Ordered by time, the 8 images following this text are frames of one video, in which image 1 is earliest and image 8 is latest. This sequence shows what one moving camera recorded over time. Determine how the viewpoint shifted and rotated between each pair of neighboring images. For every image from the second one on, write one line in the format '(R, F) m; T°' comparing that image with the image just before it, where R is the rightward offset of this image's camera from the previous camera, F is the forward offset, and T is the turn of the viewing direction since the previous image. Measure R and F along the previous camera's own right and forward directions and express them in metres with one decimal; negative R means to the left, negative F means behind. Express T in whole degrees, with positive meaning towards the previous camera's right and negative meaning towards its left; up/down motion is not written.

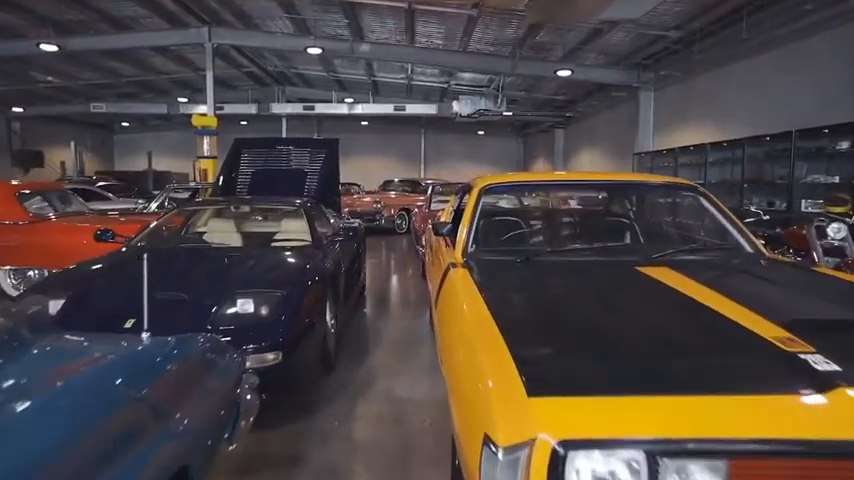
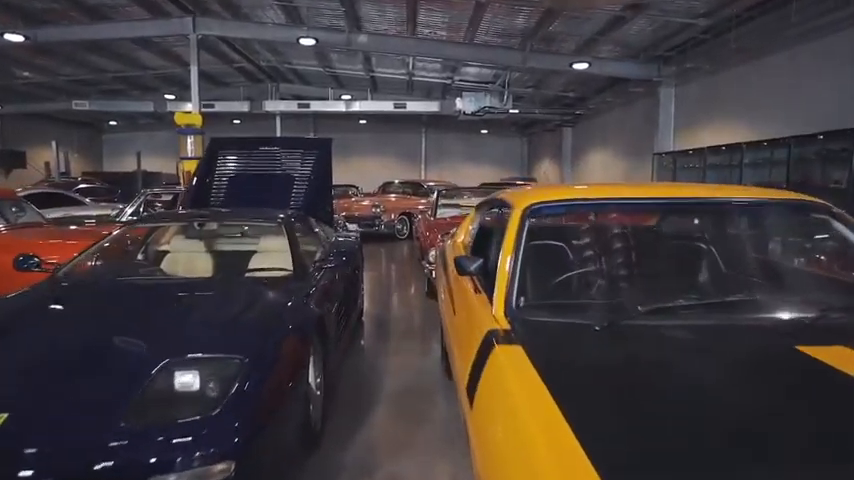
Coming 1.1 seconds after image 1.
(-0.1, +0.7) m; 0°
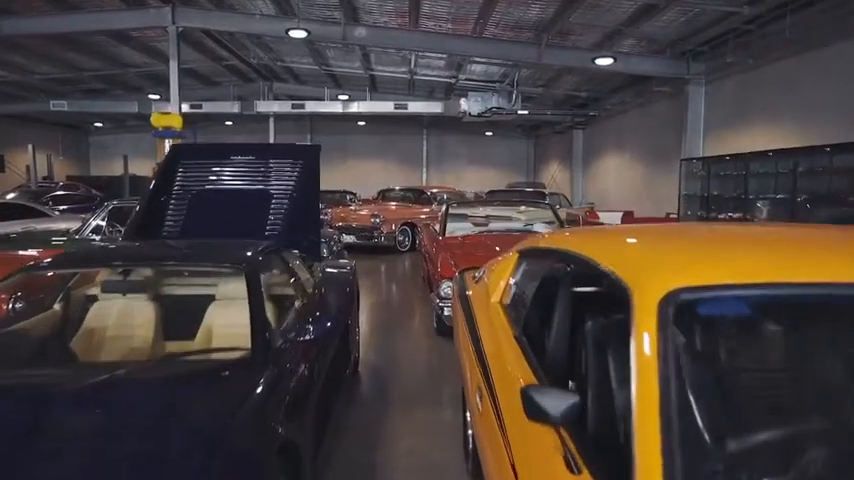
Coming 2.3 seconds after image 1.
(-0.1, +0.8) m; 0°
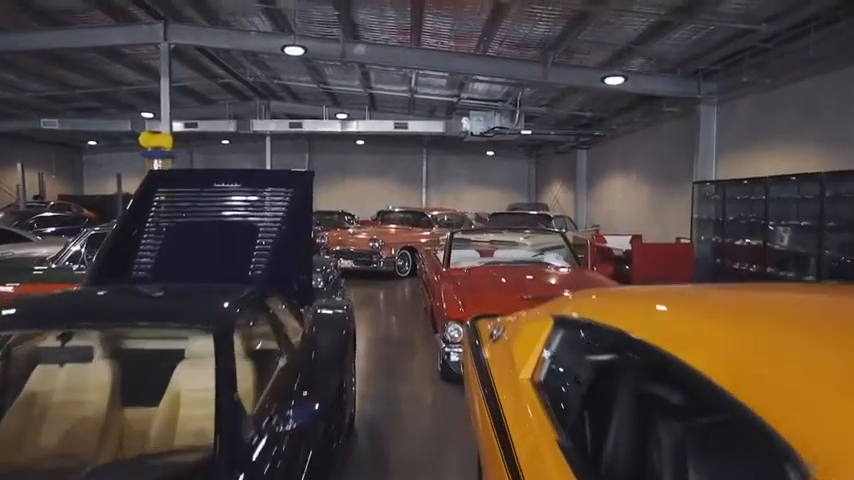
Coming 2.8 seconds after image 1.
(0.0, +0.4) m; 0°
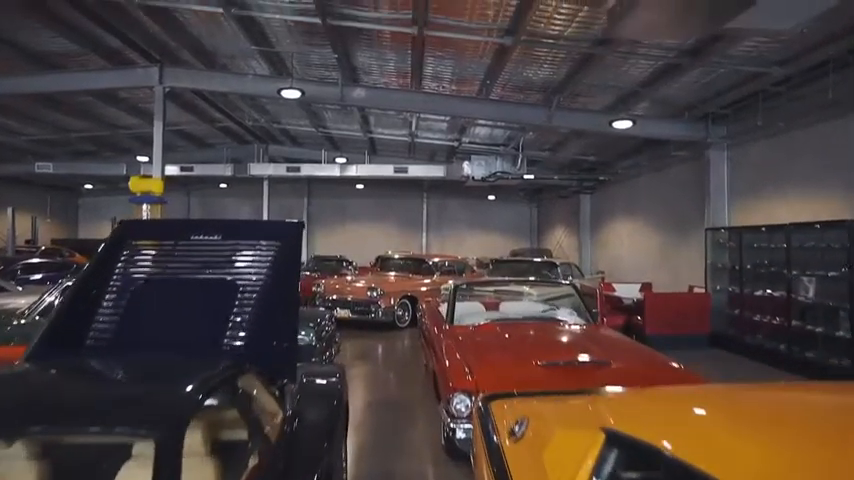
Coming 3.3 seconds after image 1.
(0.0, +0.4) m; 0°
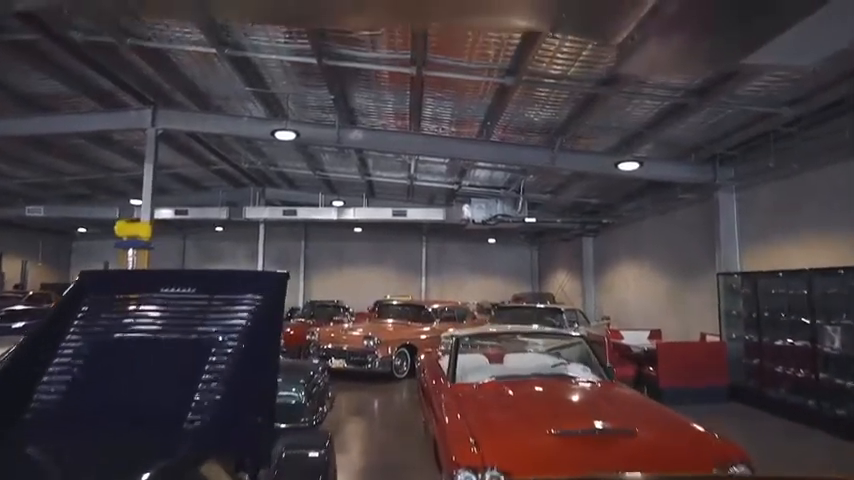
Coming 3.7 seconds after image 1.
(0.0, +0.3) m; 0°
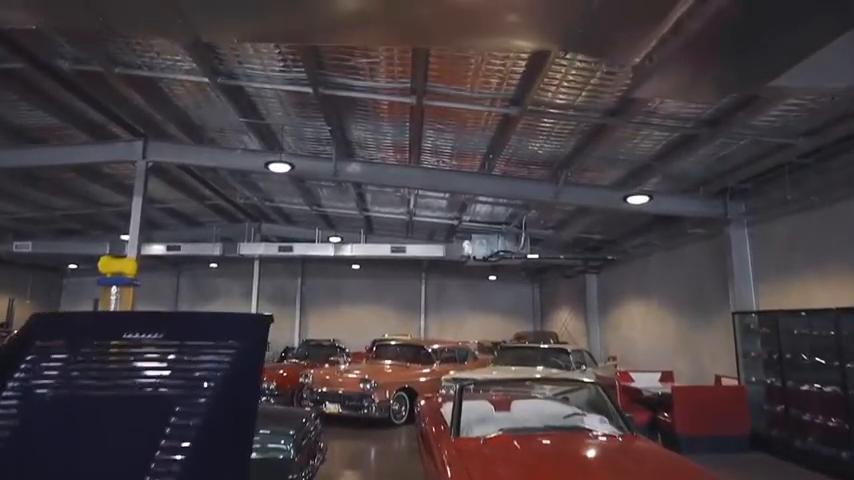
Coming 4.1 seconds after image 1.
(0.0, +0.3) m; 0°
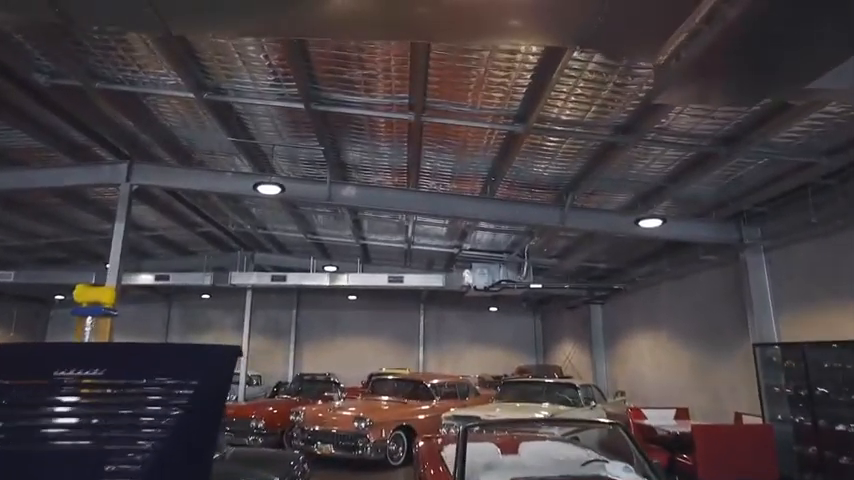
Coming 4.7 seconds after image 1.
(0.0, +0.4) m; 0°
